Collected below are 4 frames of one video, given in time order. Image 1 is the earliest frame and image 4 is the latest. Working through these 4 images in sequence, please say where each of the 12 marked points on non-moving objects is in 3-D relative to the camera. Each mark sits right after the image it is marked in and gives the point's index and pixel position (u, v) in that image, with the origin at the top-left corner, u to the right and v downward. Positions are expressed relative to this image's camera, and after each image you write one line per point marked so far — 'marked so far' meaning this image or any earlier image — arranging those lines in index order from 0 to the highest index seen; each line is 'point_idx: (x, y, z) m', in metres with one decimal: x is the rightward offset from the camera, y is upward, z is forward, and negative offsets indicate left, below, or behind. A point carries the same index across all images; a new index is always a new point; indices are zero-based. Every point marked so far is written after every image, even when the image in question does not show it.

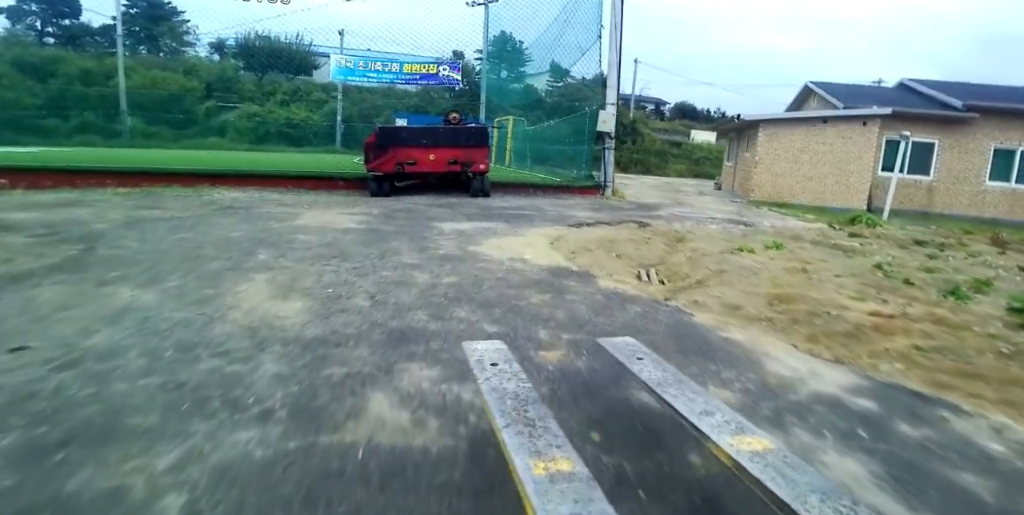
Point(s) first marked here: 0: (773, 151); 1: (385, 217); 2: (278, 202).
0: (+7.2, +2.9, +16.4) m
1: (-1.8, +0.6, +8.2) m
2: (-3.8, +0.9, +9.7) m
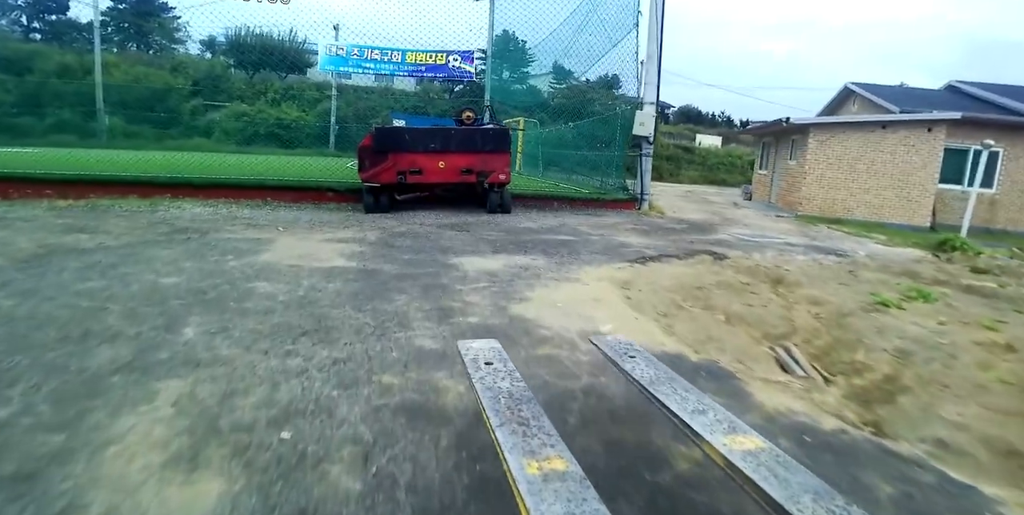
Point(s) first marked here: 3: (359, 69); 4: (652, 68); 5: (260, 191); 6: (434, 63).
0: (+7.6, +2.4, +14.5) m
1: (-1.3, +0.1, +6.1) m
2: (-3.4, +0.4, +7.6) m
3: (-3.0, +3.8, +11.8) m
4: (+2.6, +3.6, +11.3) m
5: (-4.2, +1.1, +10.0) m
6: (-1.5, +3.9, +11.8) m
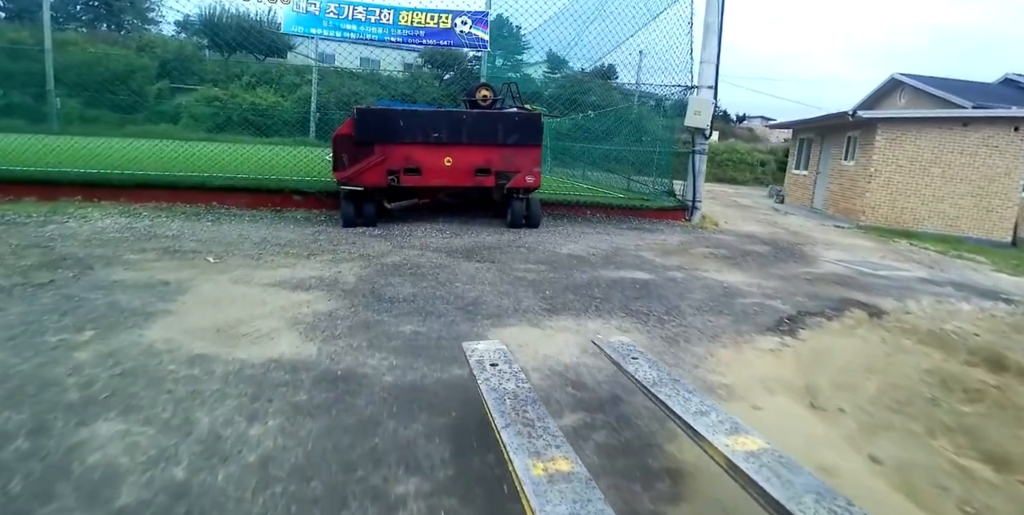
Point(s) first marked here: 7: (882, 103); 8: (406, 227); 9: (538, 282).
0: (+7.8, +2.0, +12.3) m
1: (-0.9, -0.3, +3.7) m
2: (-3.0, +0.1, +5.2) m
3: (-2.7, +3.5, +9.3) m
4: (+3.0, +3.2, +8.9) m
5: (-3.9, +0.8, +7.5) m
6: (-1.2, +3.6, +9.3) m
7: (+11.4, +4.7, +18.4) m
8: (-1.2, +0.3, +6.6) m
9: (+0.2, -0.2, +4.5) m
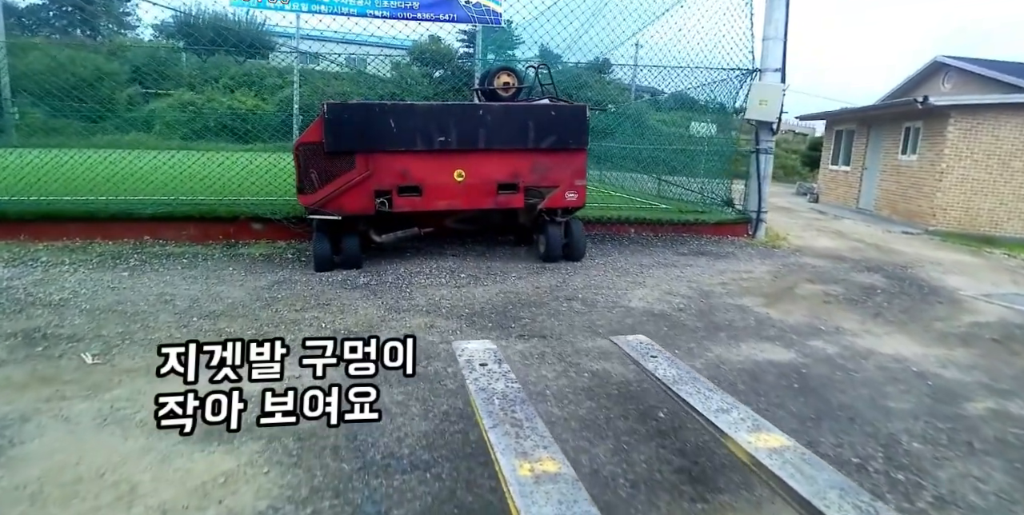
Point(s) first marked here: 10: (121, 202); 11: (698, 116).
0: (+8.0, +1.9, +10.6) m
1: (-0.6, -0.7, +1.9) m
2: (-2.7, -0.4, +3.3) m
3: (-2.5, +3.0, +7.5) m
4: (+3.2, +2.9, +7.1) m
5: (-3.6, +0.3, +5.7) m
6: (-1.0, +3.2, +7.5) m
7: (+11.4, +4.7, +16.7) m
8: (-0.9, -0.1, +4.8) m
9: (+0.5, -0.6, +2.7) m
10: (-3.9, +0.5, +5.8) m
11: (+2.4, +1.8, +7.4) m
